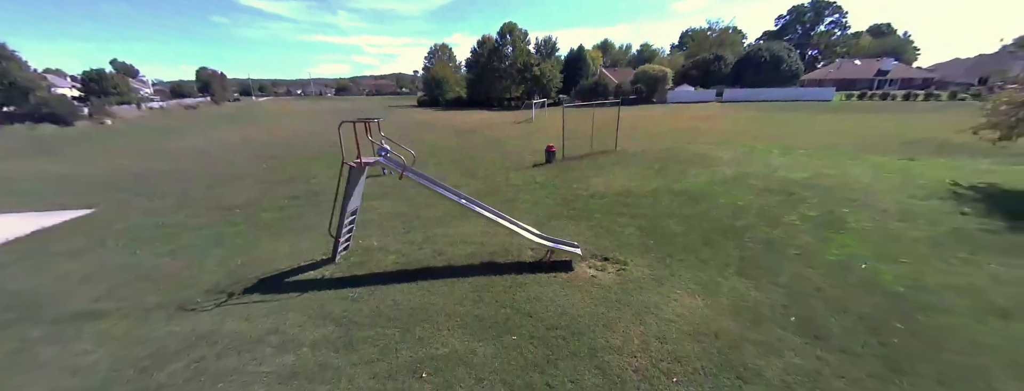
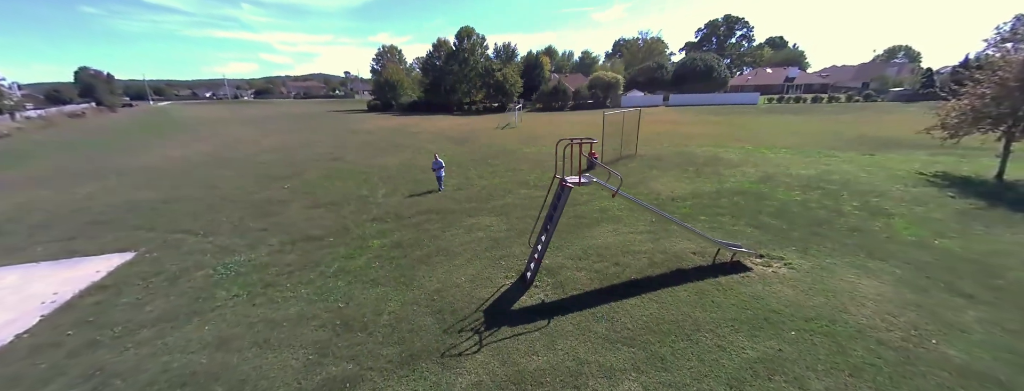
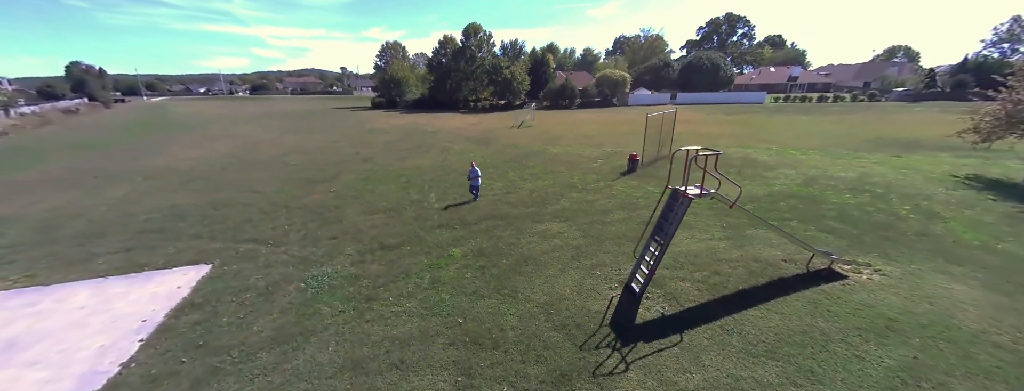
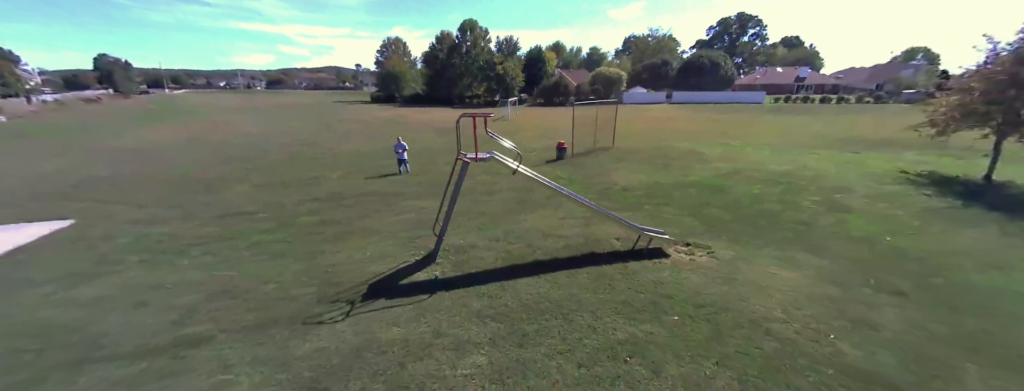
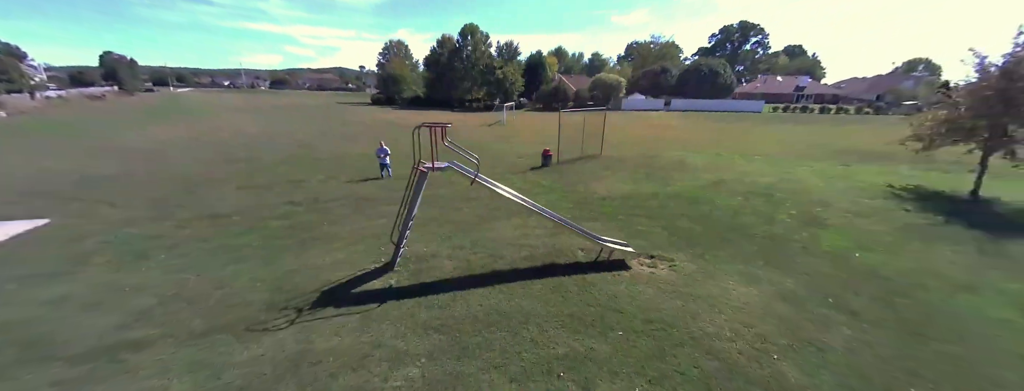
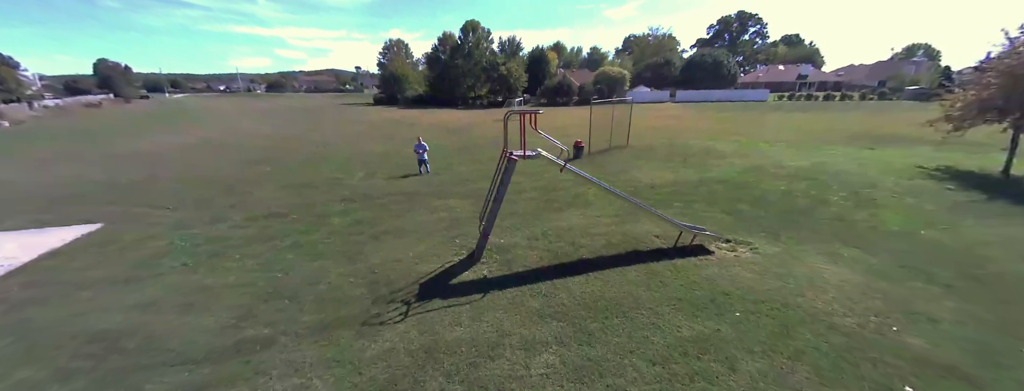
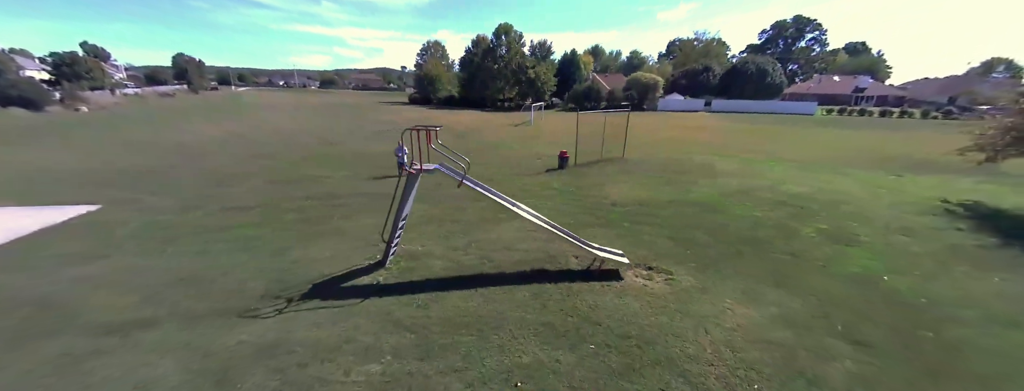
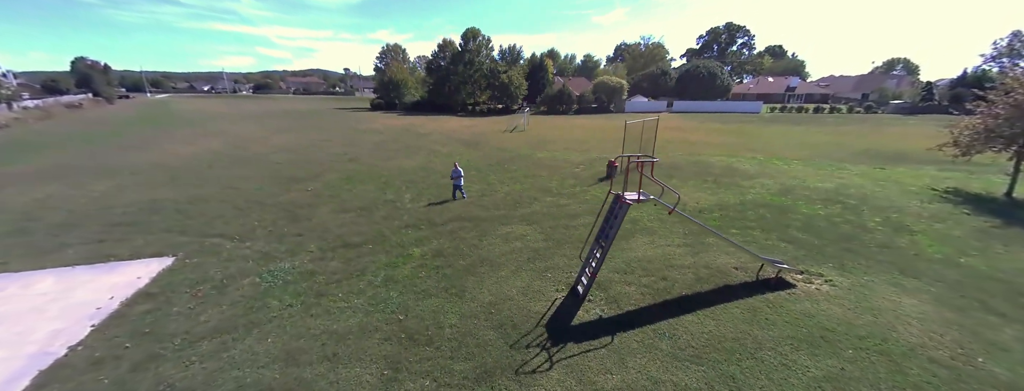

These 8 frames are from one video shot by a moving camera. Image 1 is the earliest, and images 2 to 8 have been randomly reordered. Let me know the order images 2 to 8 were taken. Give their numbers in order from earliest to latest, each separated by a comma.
7, 5, 4, 6, 2, 8, 3
